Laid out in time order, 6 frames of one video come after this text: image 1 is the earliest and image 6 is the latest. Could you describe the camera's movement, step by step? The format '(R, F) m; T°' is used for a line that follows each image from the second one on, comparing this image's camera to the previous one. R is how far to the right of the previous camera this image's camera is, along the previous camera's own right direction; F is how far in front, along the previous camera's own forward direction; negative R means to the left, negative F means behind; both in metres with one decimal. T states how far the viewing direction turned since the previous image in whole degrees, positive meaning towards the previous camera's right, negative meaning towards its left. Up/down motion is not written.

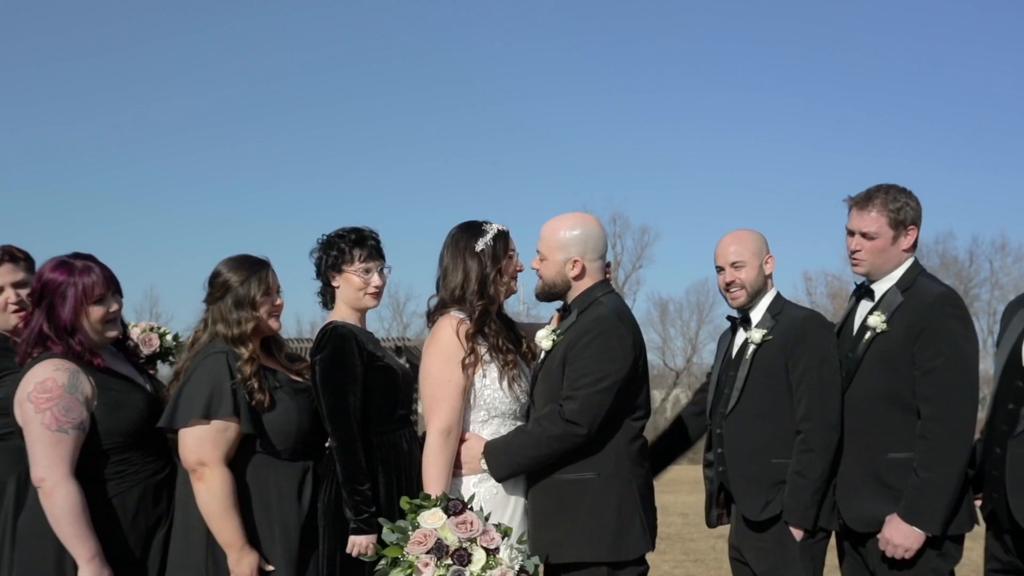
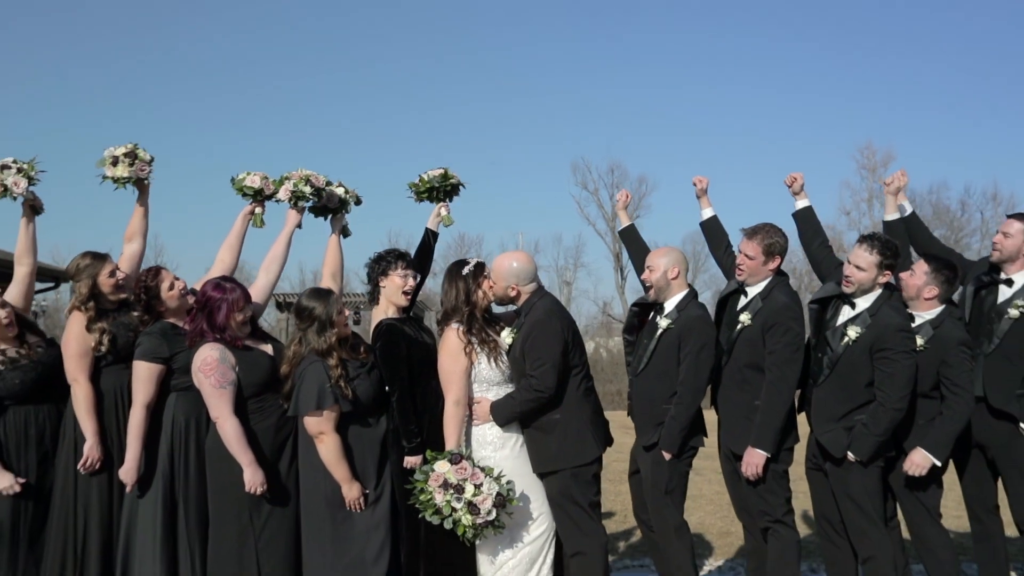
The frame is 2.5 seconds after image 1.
(+0.1, -1.9) m; 0°
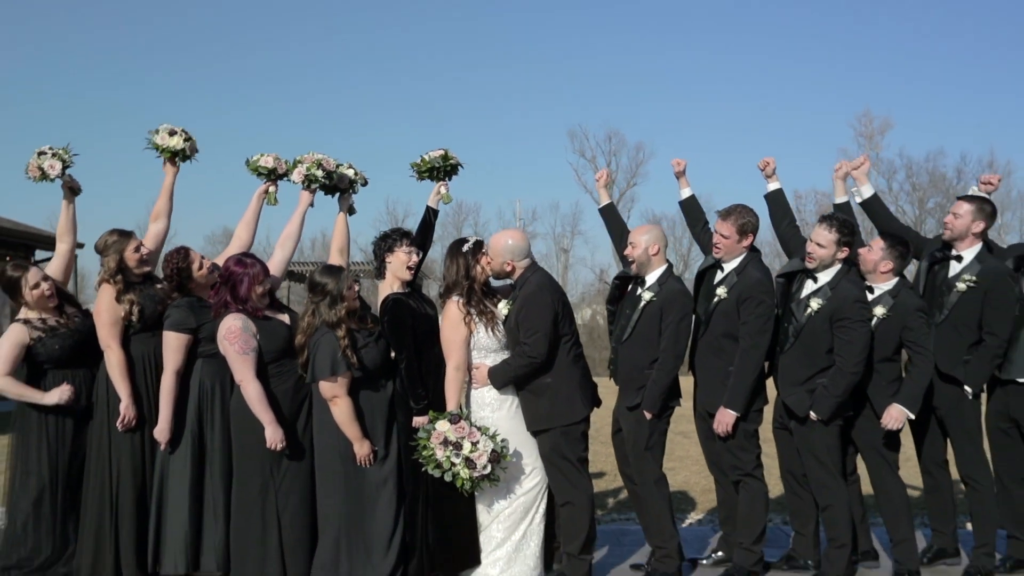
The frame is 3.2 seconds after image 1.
(0.0, -0.5) m; 0°
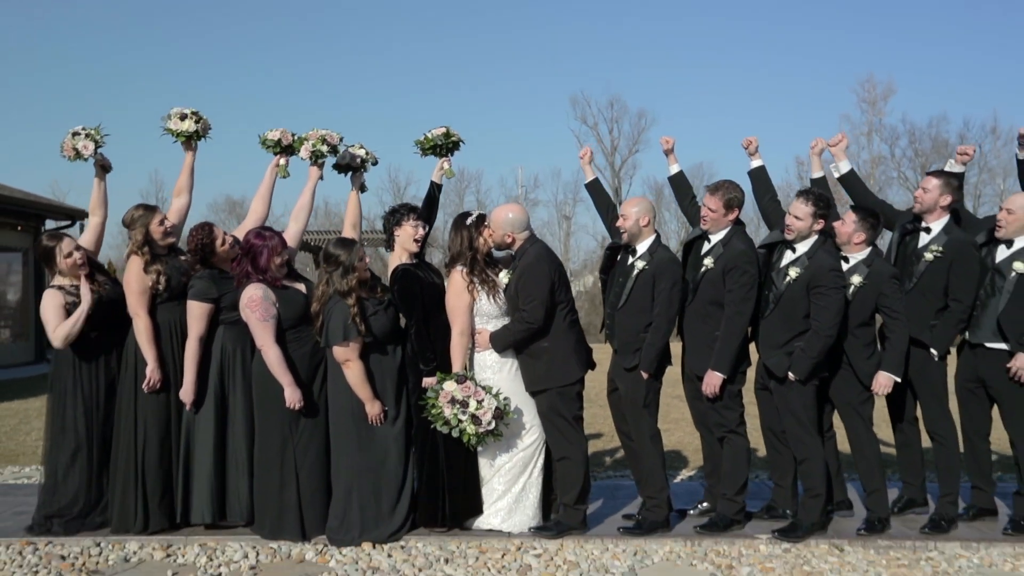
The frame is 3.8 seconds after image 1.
(0.0, -0.4) m; 0°
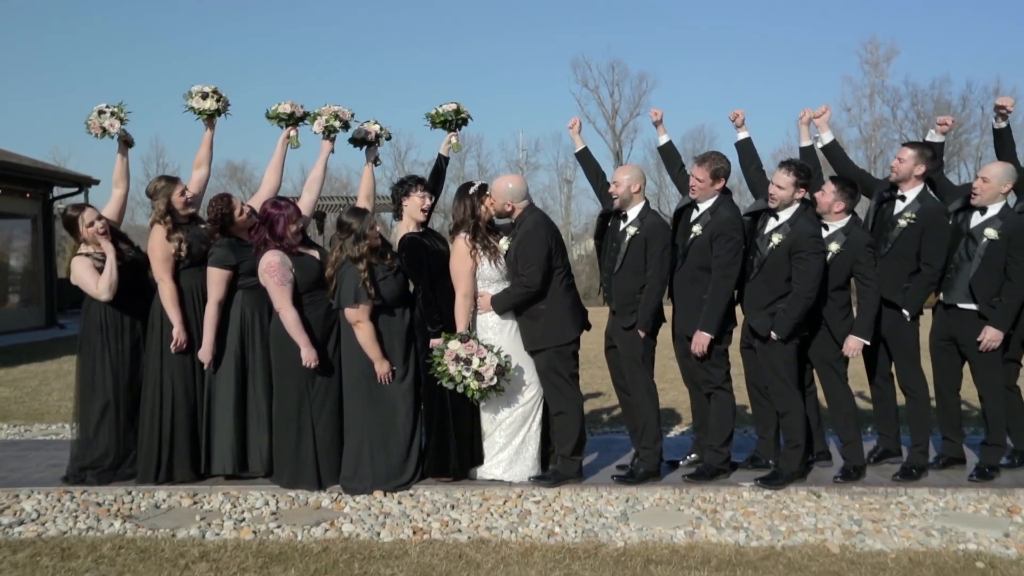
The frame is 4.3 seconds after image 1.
(0.0, -0.4) m; 0°
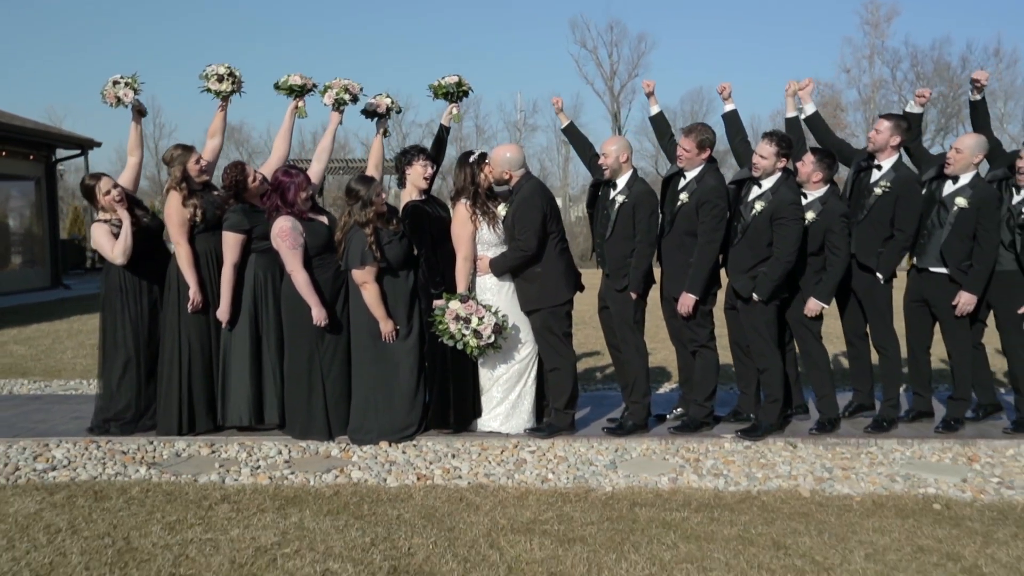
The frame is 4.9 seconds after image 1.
(0.0, -0.4) m; 0°
